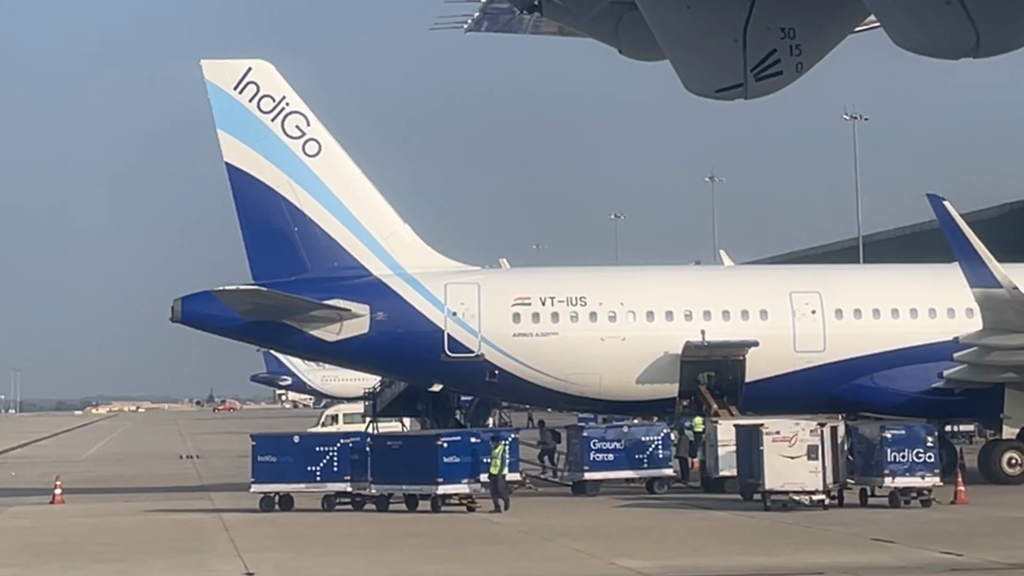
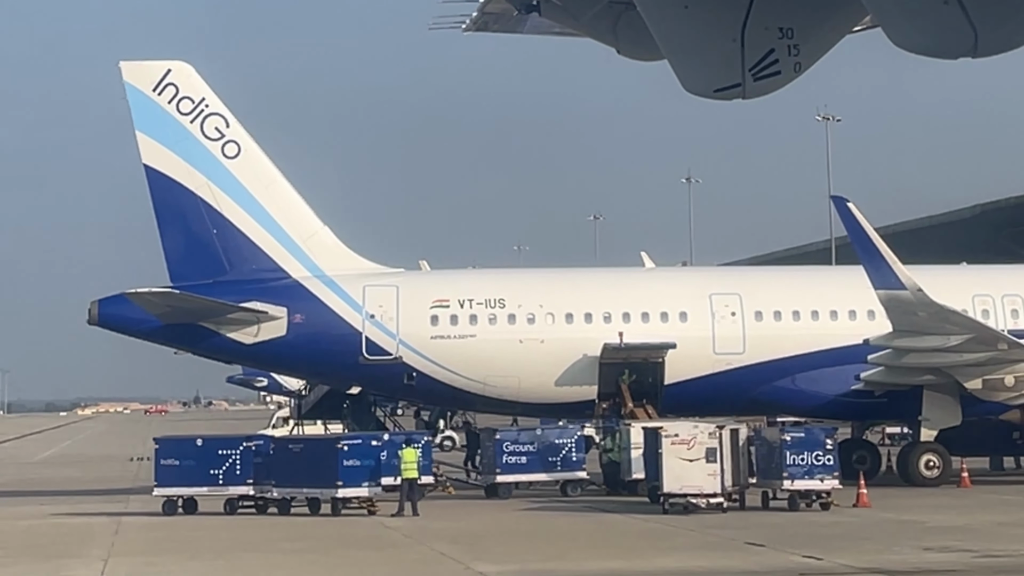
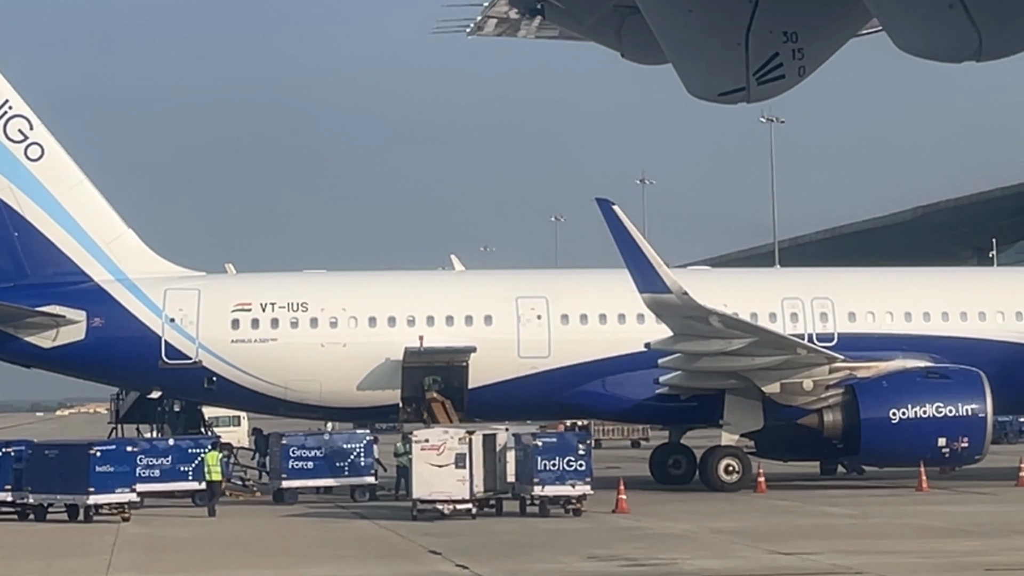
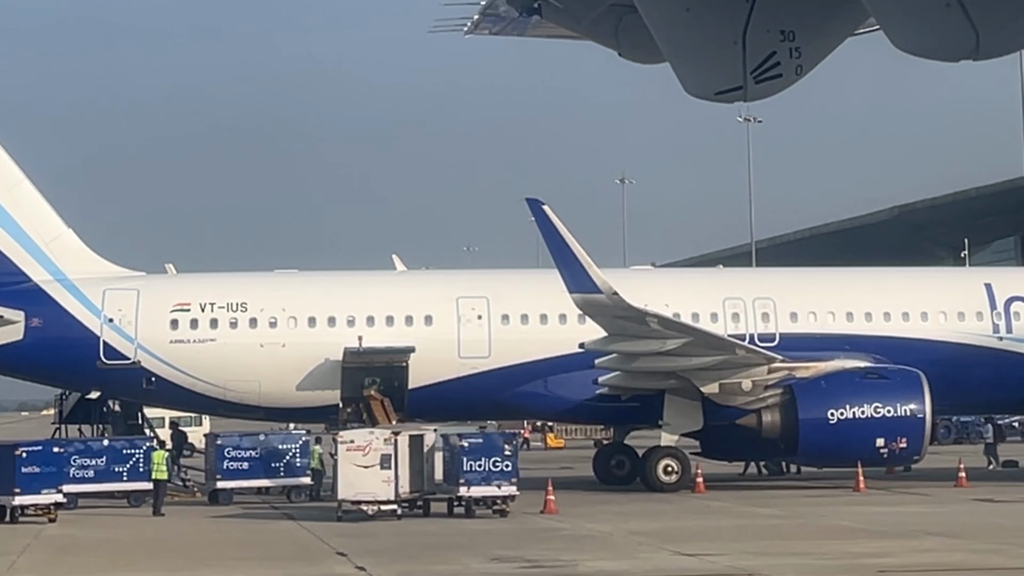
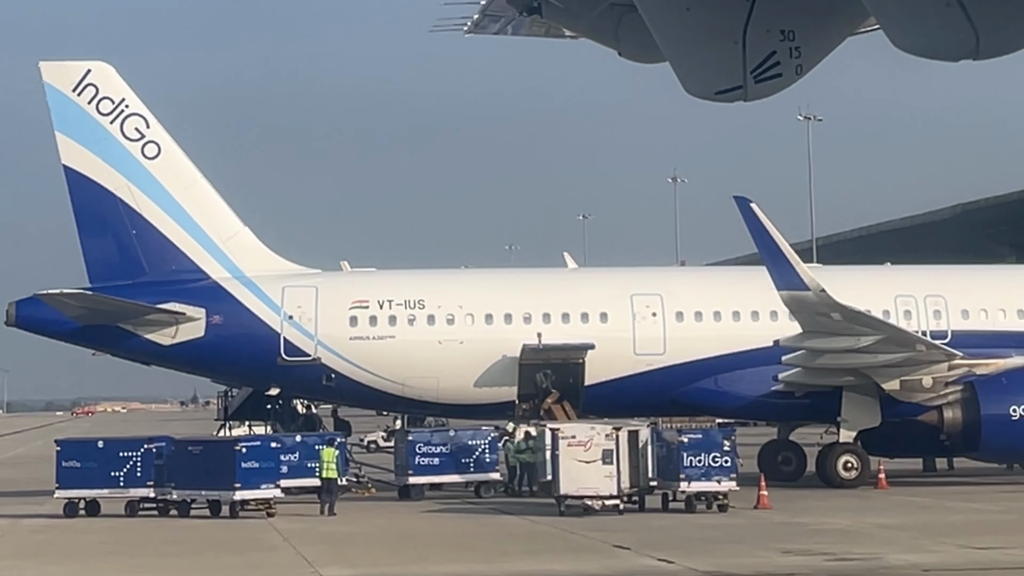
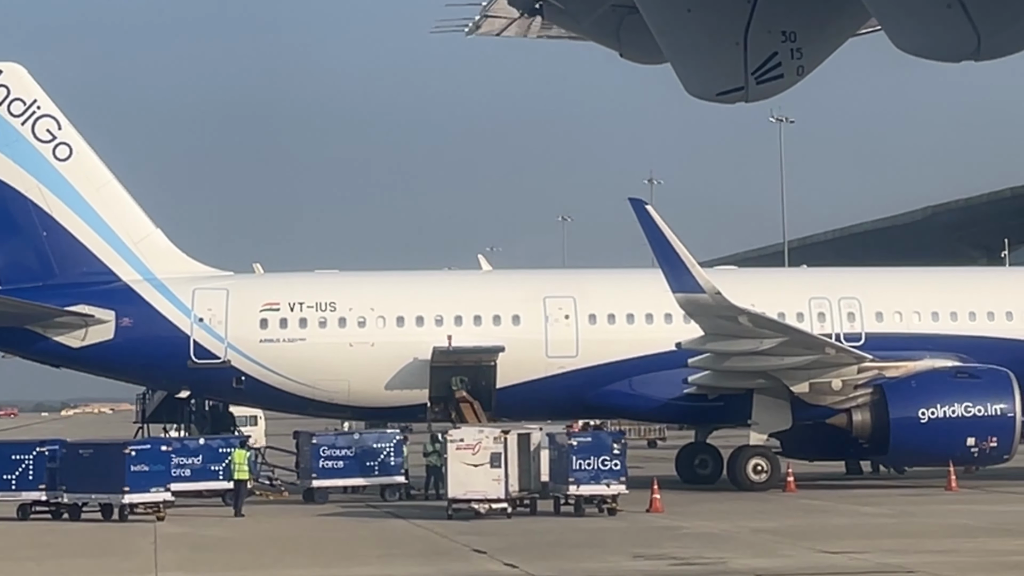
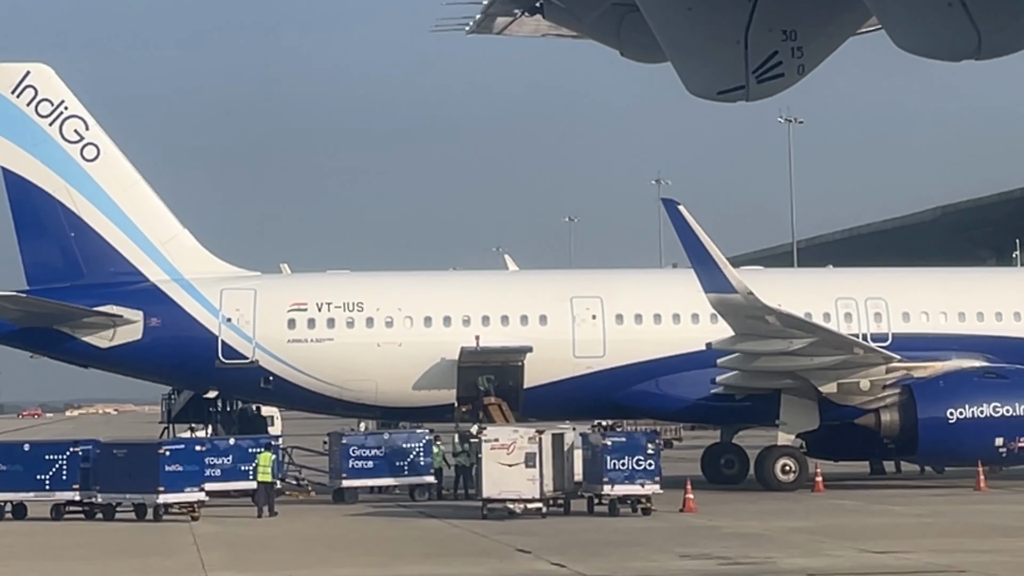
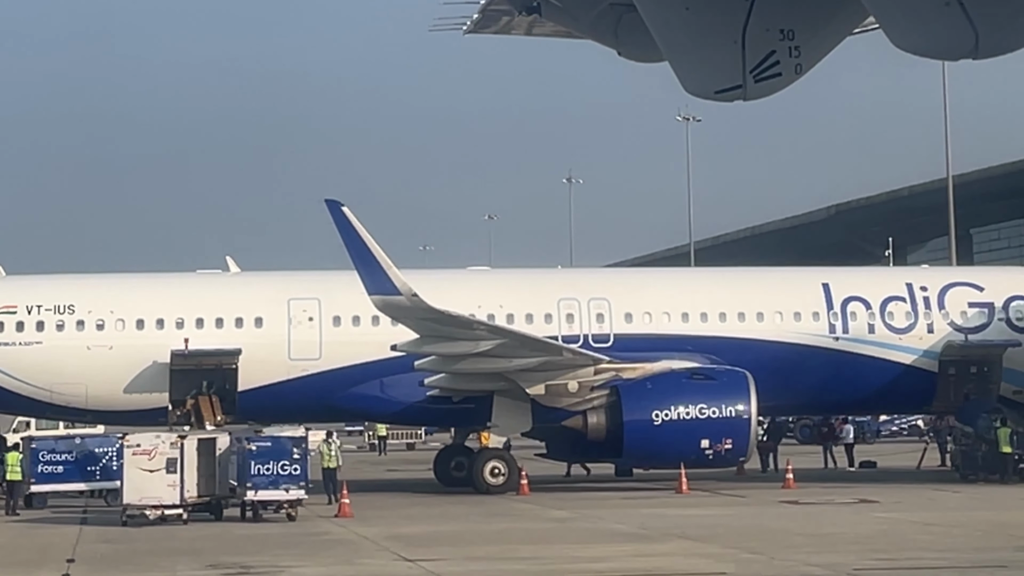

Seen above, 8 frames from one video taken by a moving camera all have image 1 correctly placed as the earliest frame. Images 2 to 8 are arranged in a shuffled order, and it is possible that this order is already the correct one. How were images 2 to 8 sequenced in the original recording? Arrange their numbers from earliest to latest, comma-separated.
2, 5, 7, 6, 3, 4, 8
